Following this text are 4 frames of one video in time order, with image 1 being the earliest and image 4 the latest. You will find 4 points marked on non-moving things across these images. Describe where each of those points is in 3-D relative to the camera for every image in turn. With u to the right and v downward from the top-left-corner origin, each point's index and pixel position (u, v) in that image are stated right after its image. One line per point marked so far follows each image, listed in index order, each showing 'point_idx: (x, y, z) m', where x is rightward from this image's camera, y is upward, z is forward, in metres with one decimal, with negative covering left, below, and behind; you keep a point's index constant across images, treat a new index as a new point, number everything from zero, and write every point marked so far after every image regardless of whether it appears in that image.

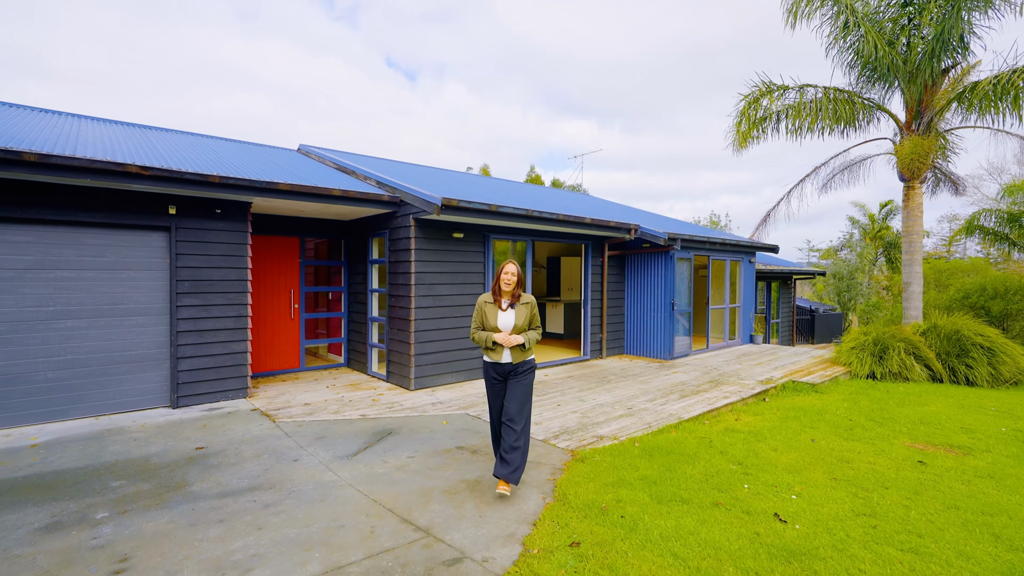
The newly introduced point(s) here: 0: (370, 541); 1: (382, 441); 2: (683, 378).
0: (-0.7, -1.2, +2.3) m
1: (-1.1, -1.3, +3.9) m
2: (+2.3, -1.2, +6.4) m
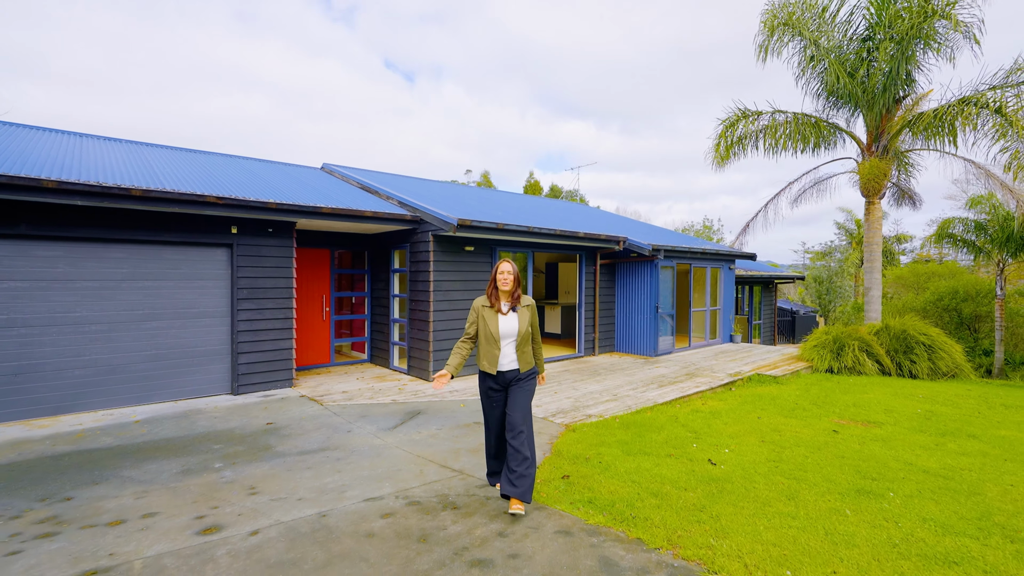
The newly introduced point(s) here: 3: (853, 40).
0: (-0.6, -1.3, +3.2) m
1: (-1.0, -1.3, +4.8) m
2: (+2.4, -1.3, +7.3) m
3: (+6.6, +4.8, +9.1) m
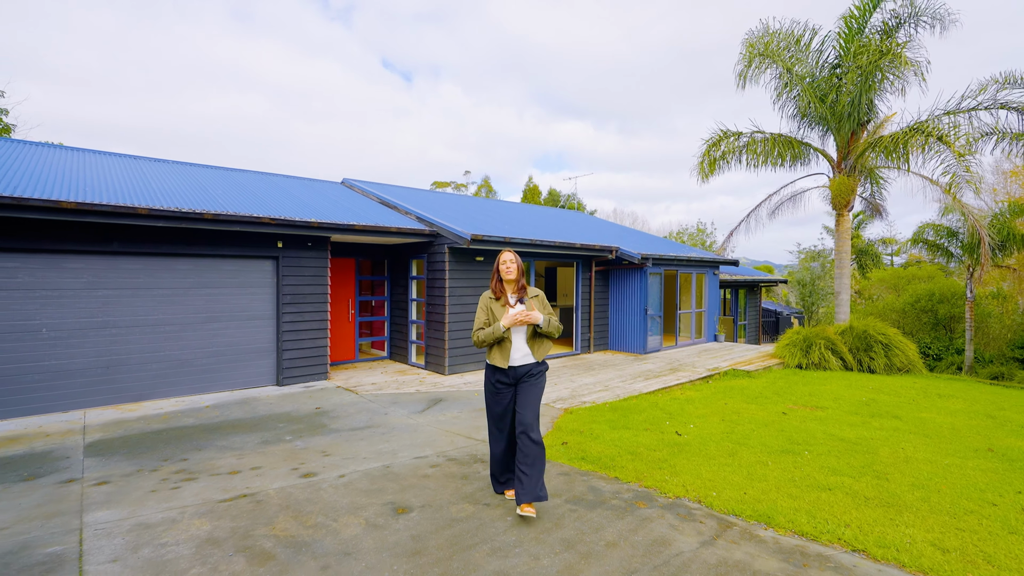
0: (-0.5, -1.4, +4.2) m
1: (-0.9, -1.4, +5.8) m
2: (+2.5, -1.4, +8.3) m
3: (+6.7, +4.7, +10.1) m
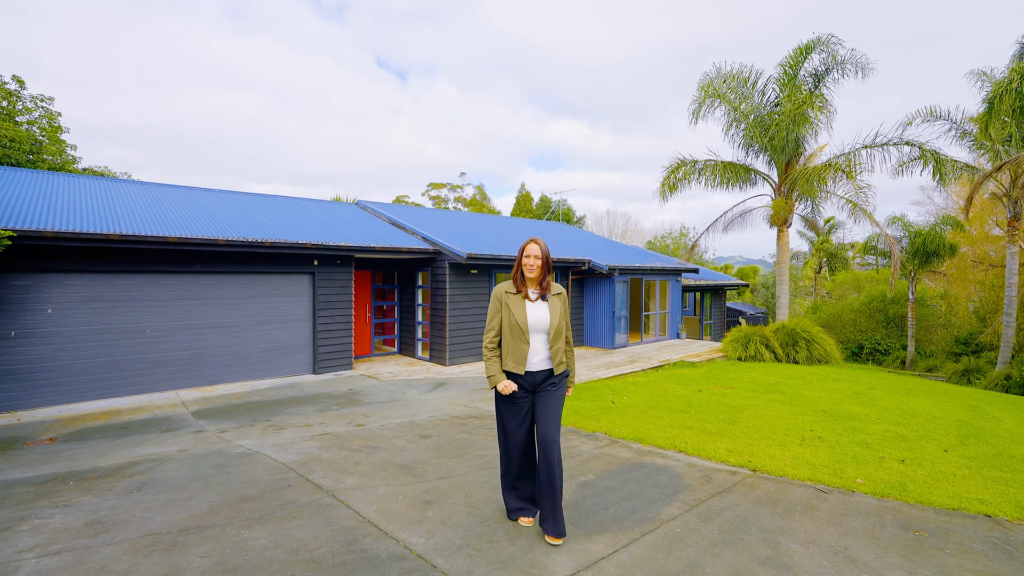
0: (-0.7, -1.5, +6.0) m
1: (-1.1, -1.6, +7.5) m
2: (+2.2, -1.5, +10.1) m
3: (+6.4, +4.6, +11.9) m
